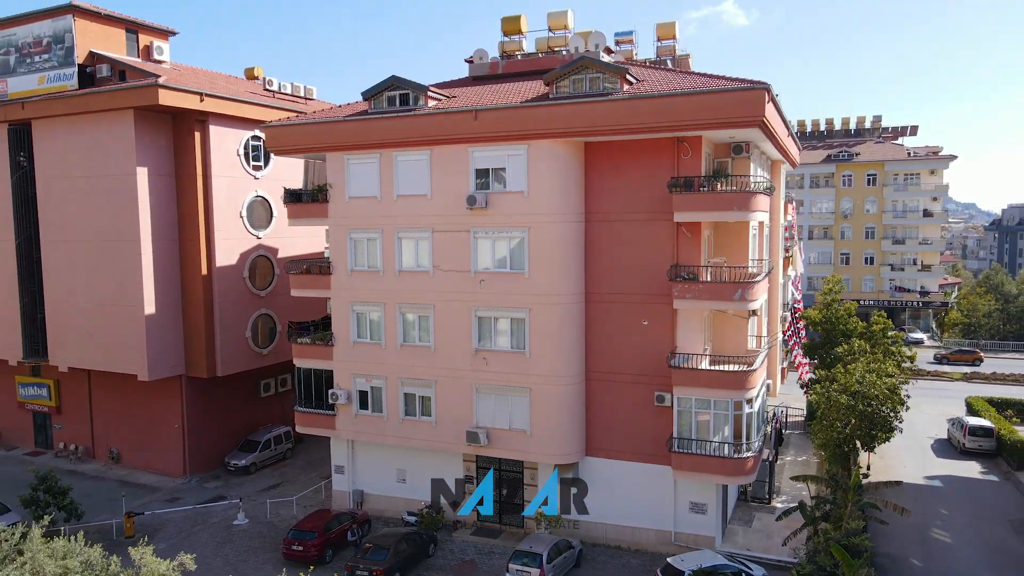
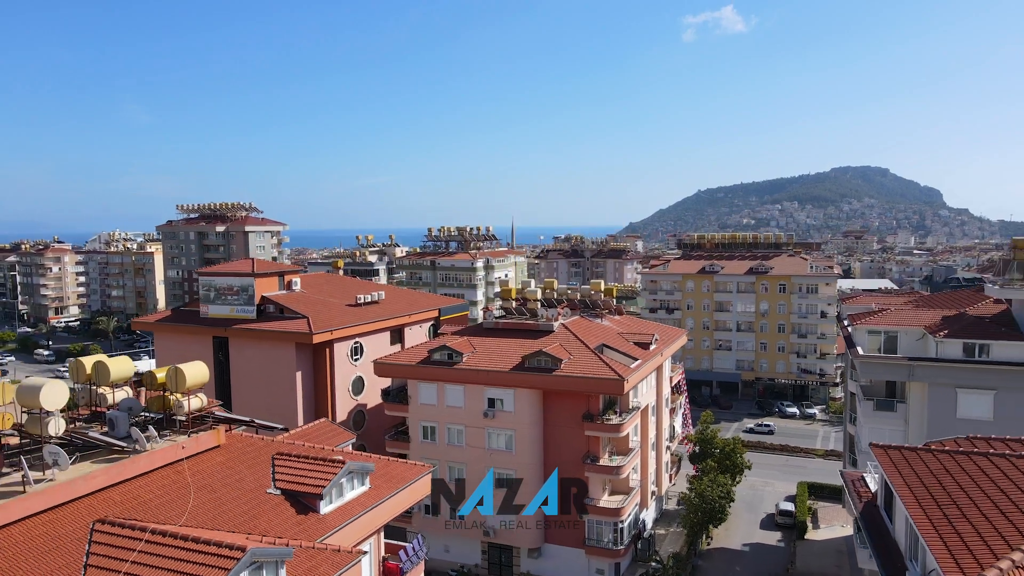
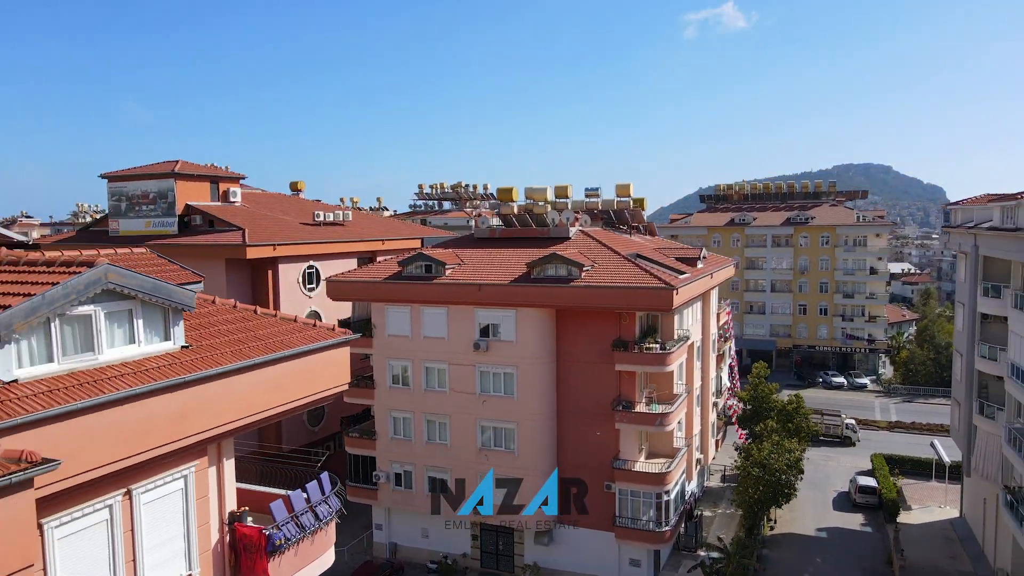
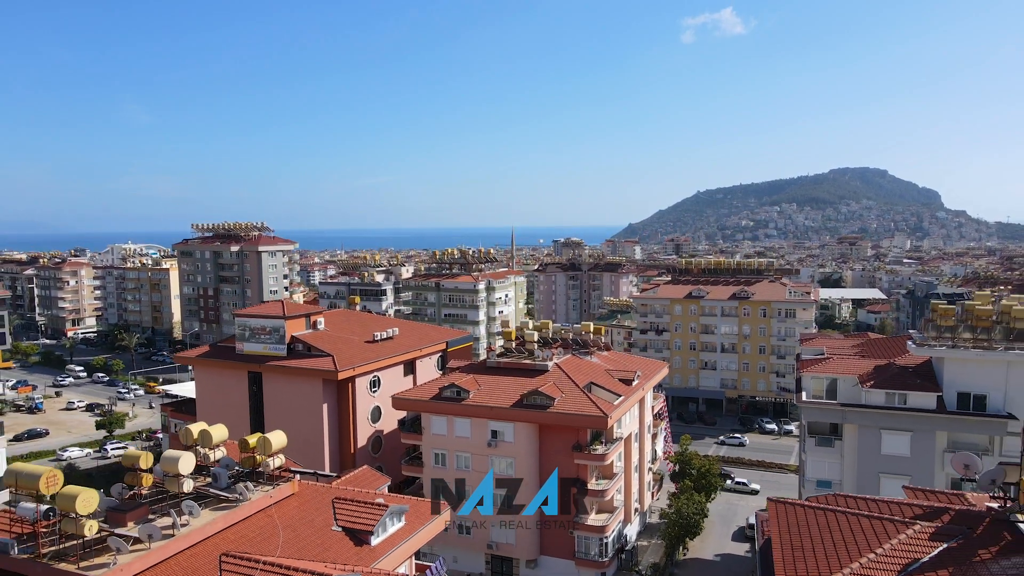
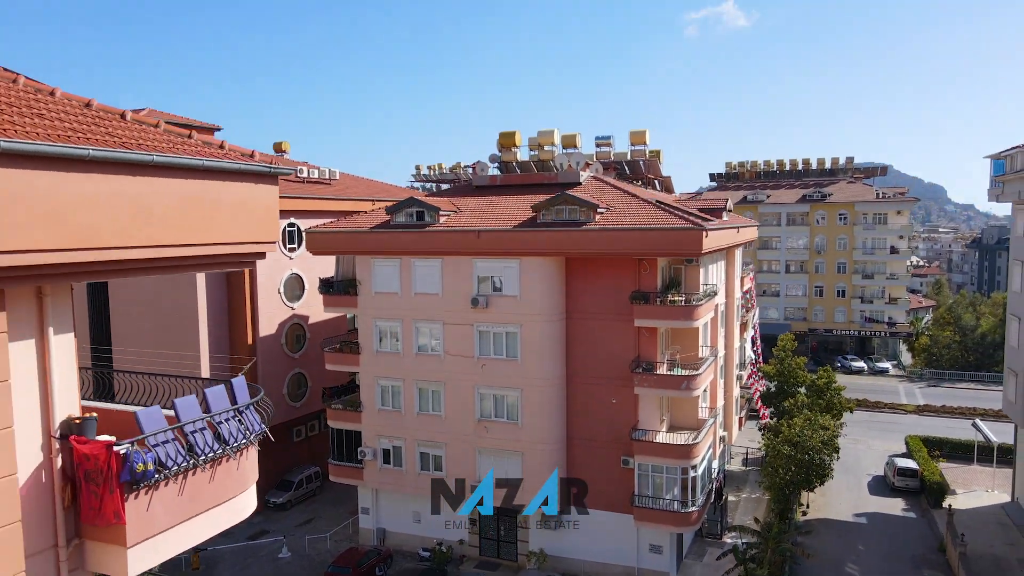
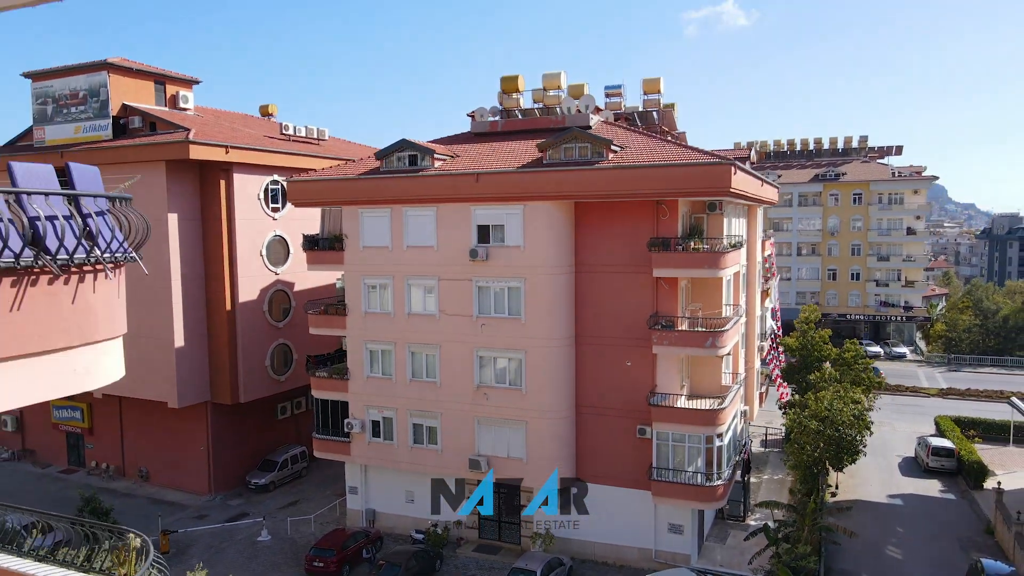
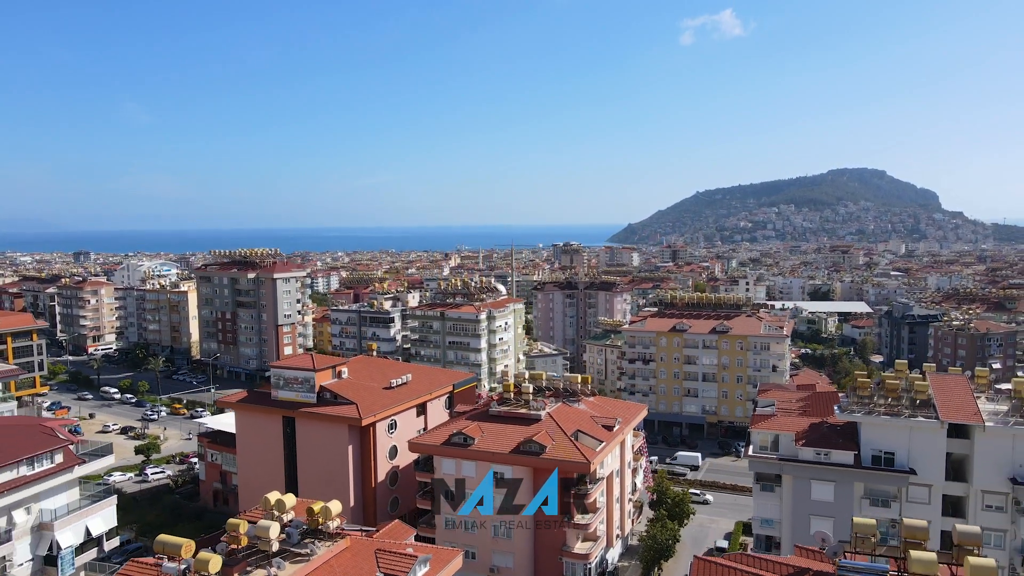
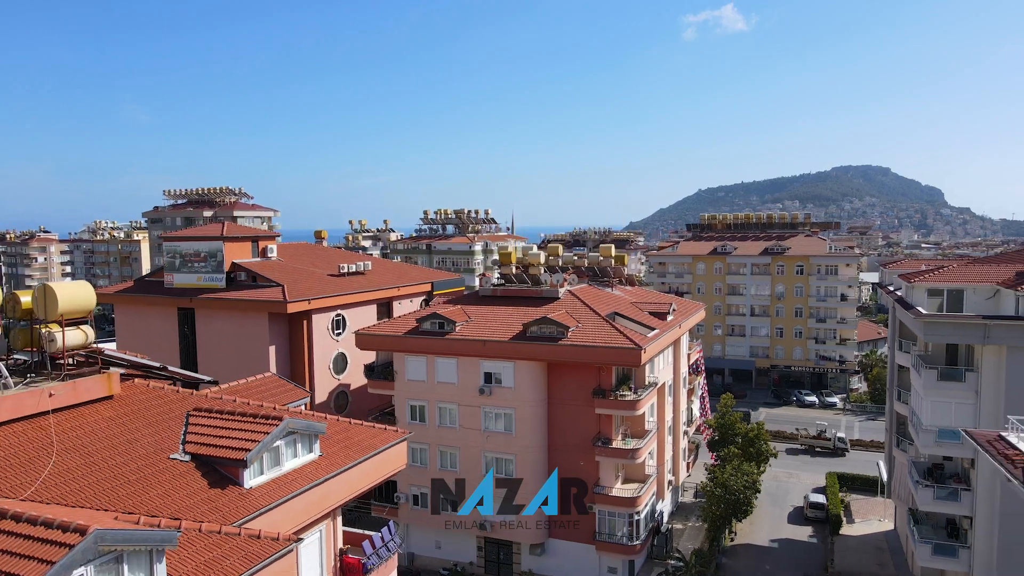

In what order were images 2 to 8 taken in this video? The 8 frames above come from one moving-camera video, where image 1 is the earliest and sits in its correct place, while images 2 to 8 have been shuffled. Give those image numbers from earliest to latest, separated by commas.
6, 5, 3, 8, 2, 4, 7
